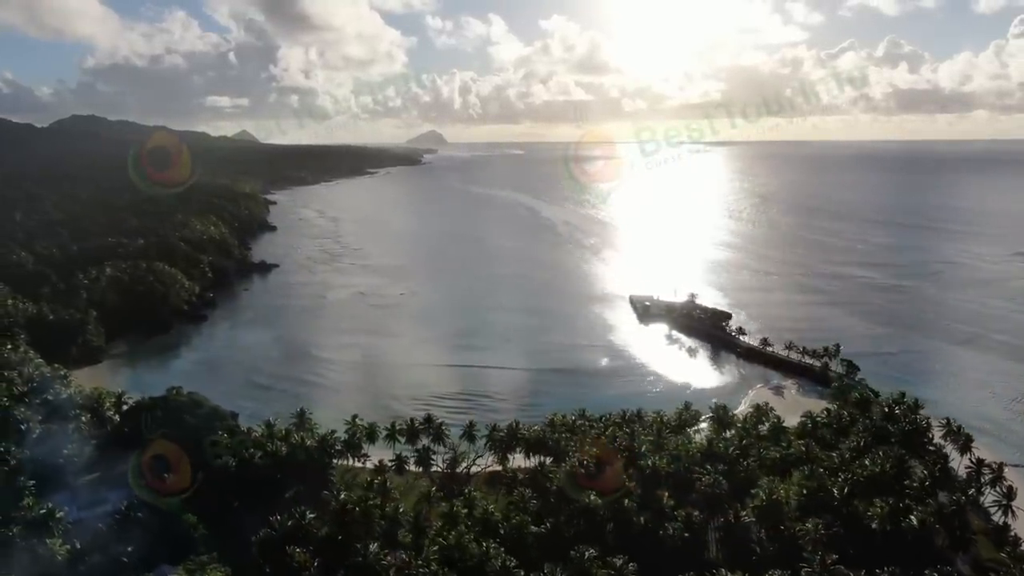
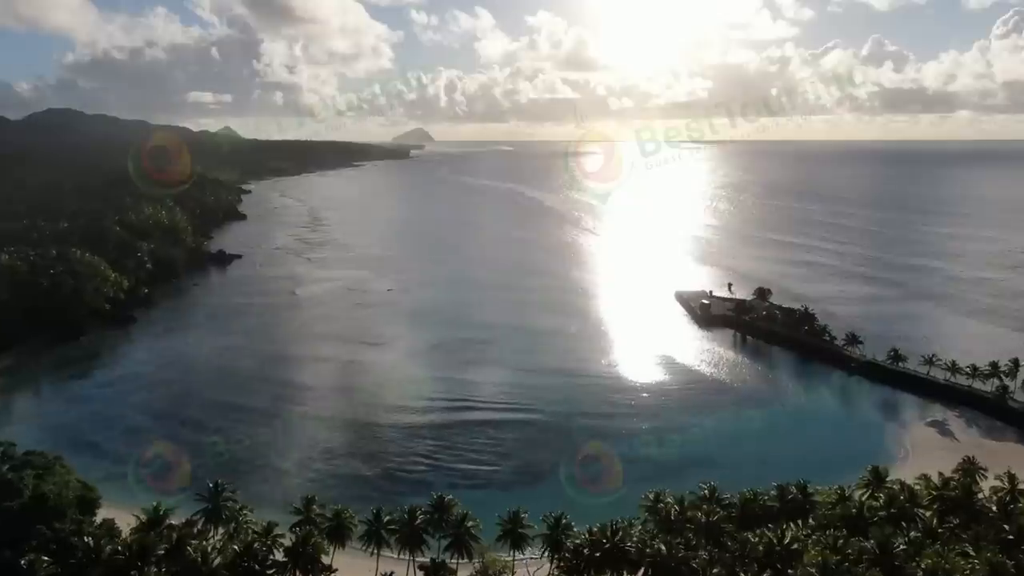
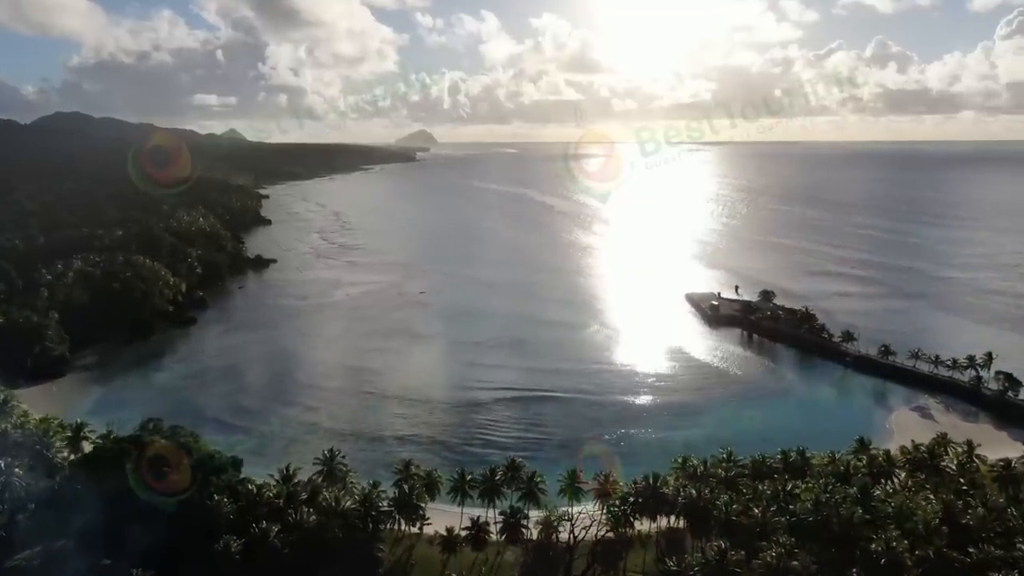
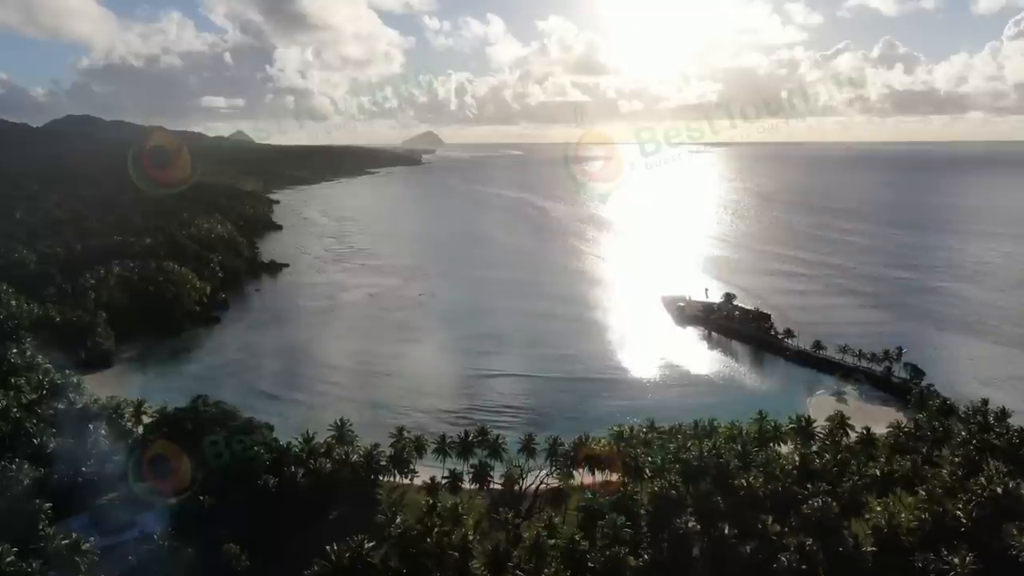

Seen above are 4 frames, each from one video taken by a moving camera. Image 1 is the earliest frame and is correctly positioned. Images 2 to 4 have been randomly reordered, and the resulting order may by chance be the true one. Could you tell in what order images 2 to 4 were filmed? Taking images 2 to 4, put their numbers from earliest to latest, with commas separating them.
4, 3, 2
